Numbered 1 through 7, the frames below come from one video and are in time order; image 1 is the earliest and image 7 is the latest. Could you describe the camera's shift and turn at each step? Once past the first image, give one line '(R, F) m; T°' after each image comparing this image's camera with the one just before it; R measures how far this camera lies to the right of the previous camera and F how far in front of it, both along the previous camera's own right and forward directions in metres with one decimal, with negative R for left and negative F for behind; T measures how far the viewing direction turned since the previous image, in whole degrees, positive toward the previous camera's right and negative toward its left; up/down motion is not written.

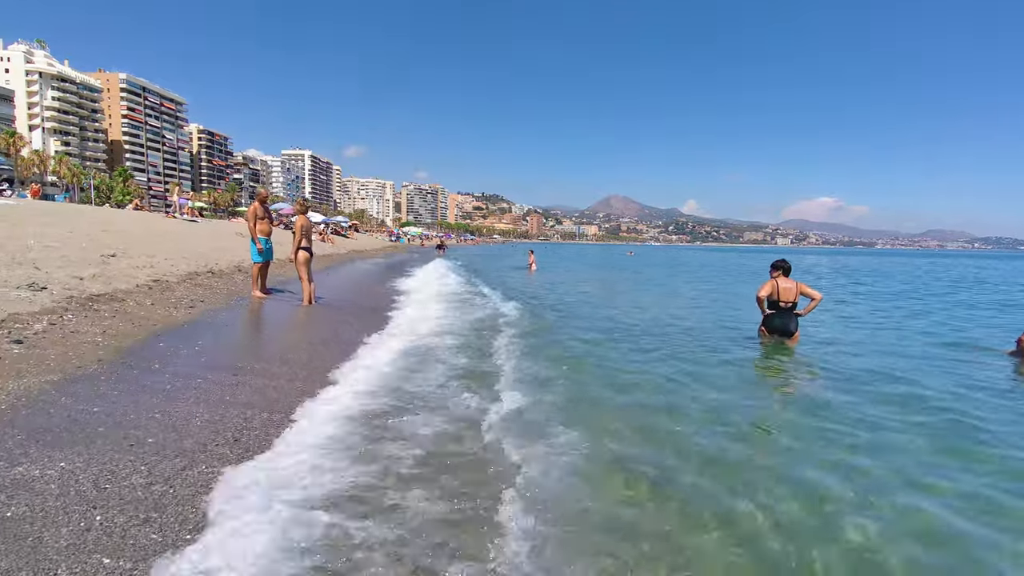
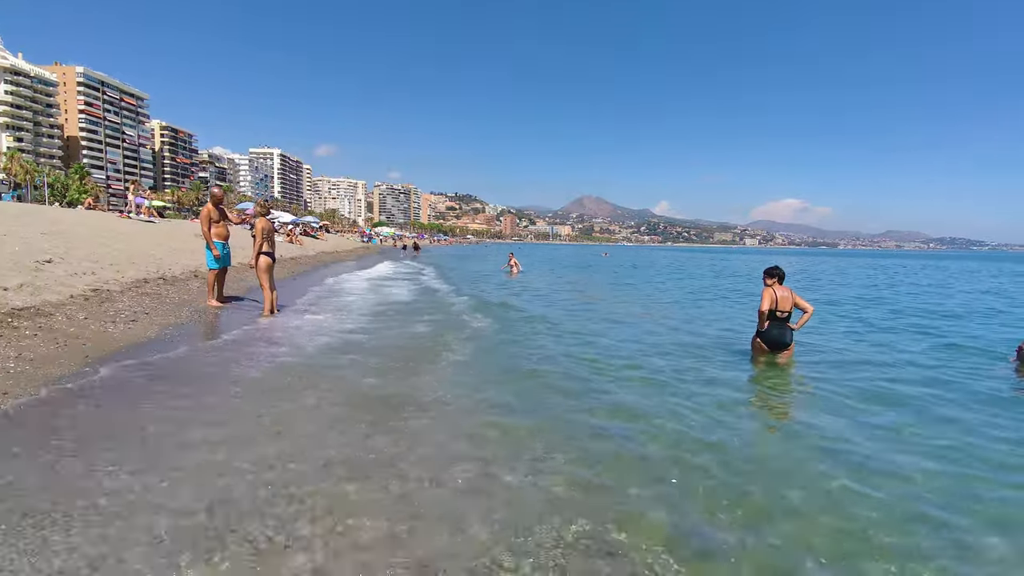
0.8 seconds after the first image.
(-0.1, +0.5) m; +3°
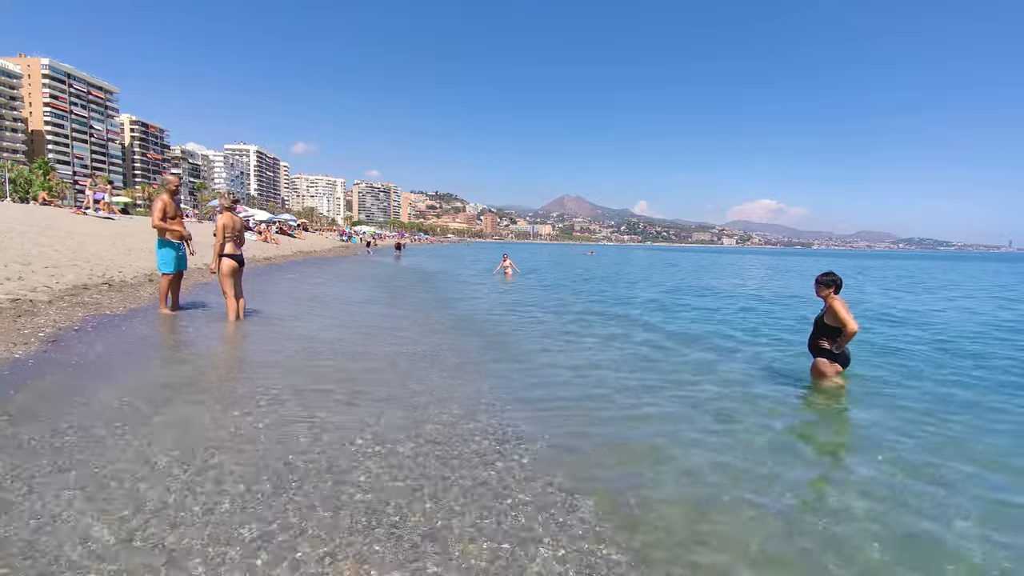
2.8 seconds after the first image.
(-0.4, +1.1) m; +2°
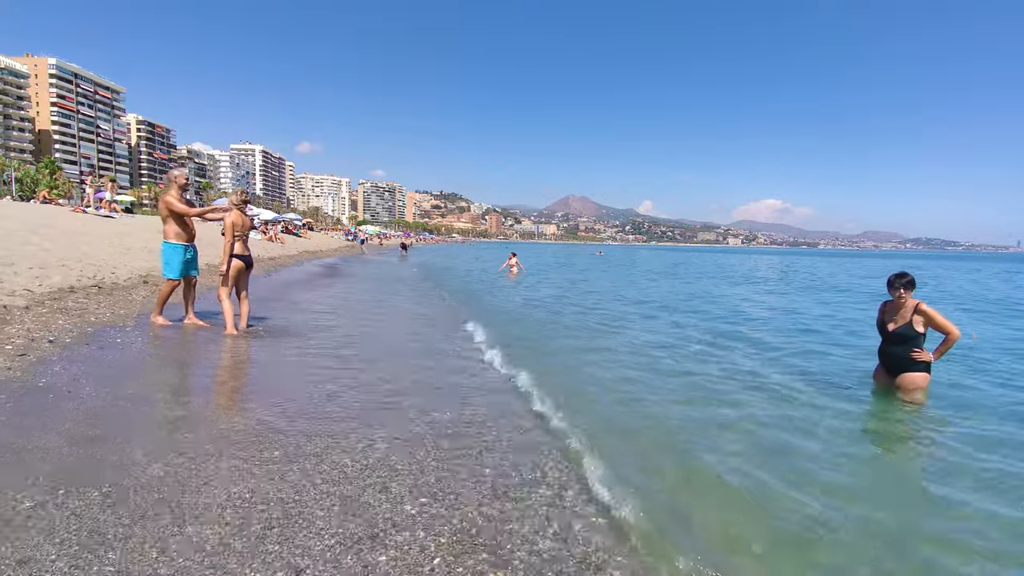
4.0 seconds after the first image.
(-0.3, +0.7) m; 0°
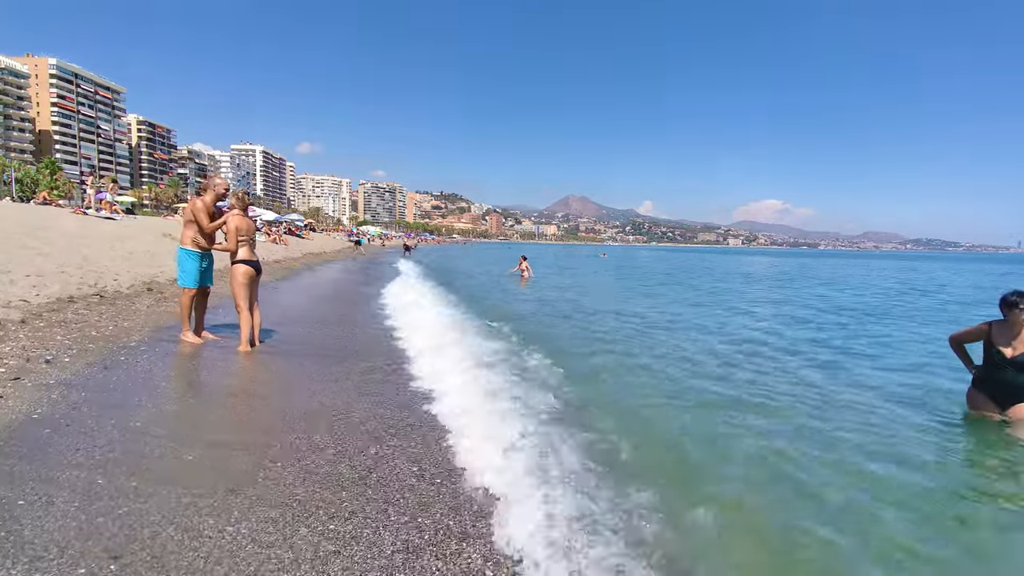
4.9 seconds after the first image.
(-0.4, +0.4) m; 0°
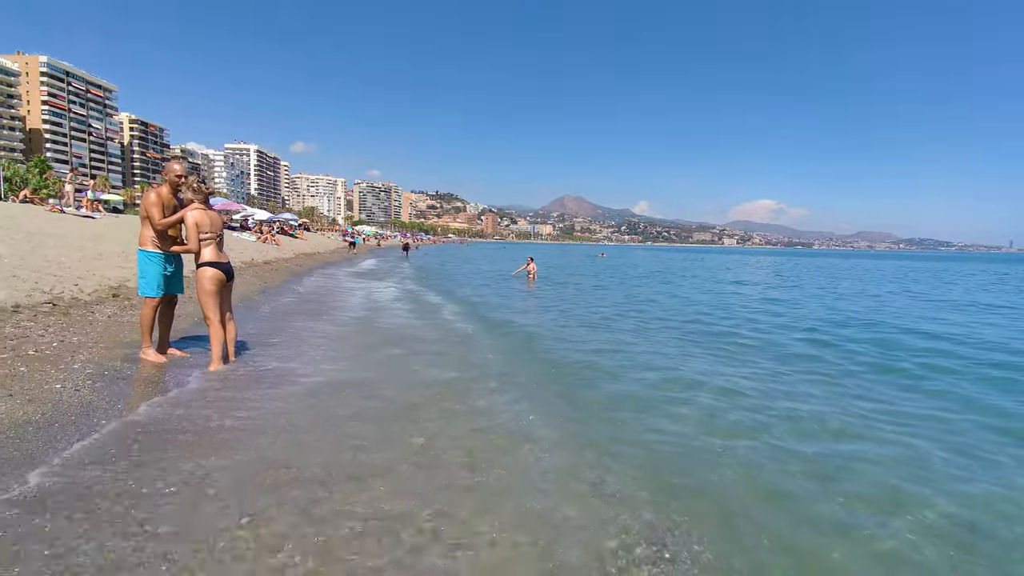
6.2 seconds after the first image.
(-0.2, +0.9) m; 0°
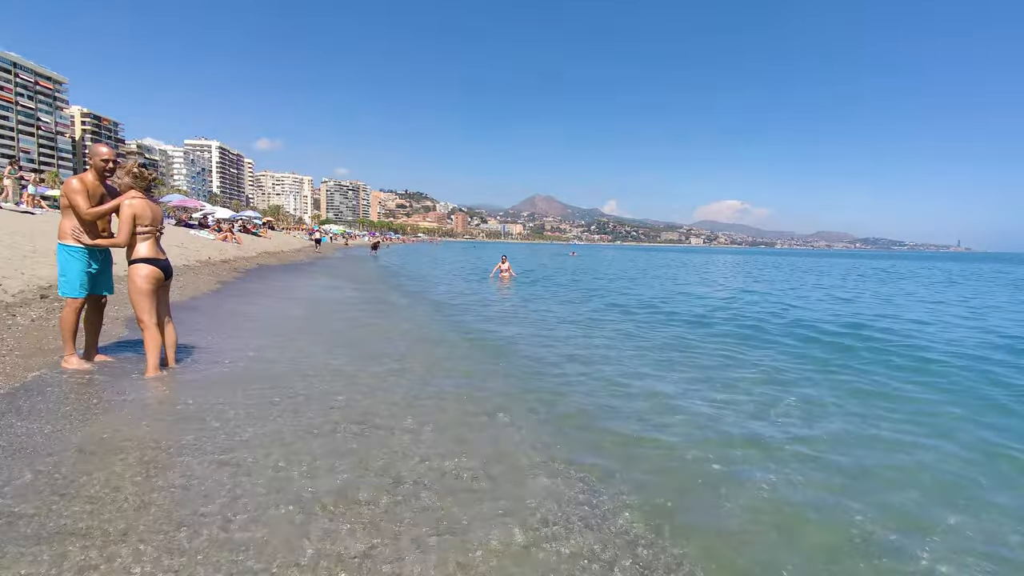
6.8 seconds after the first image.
(0.0, +0.4) m; +3°
